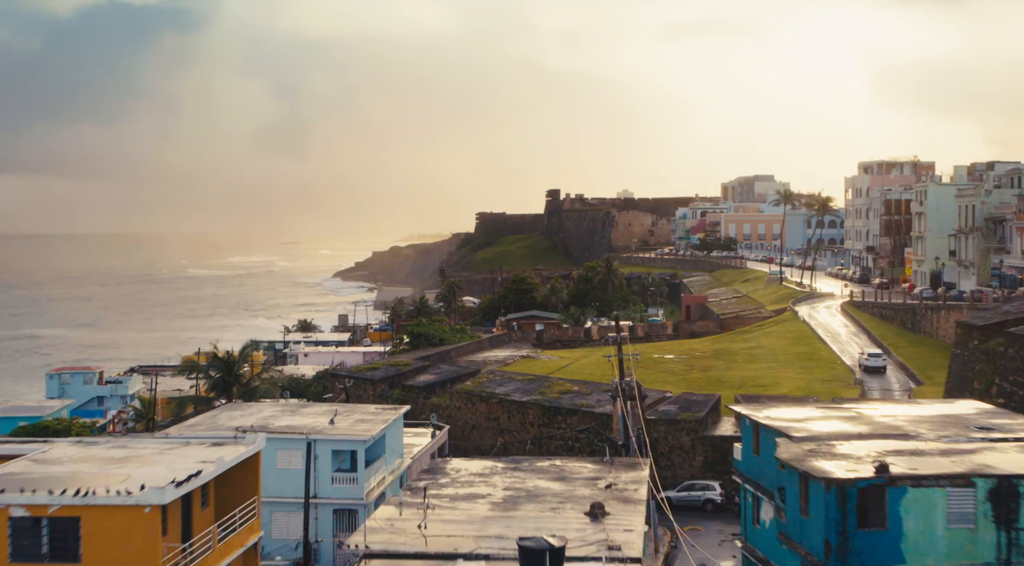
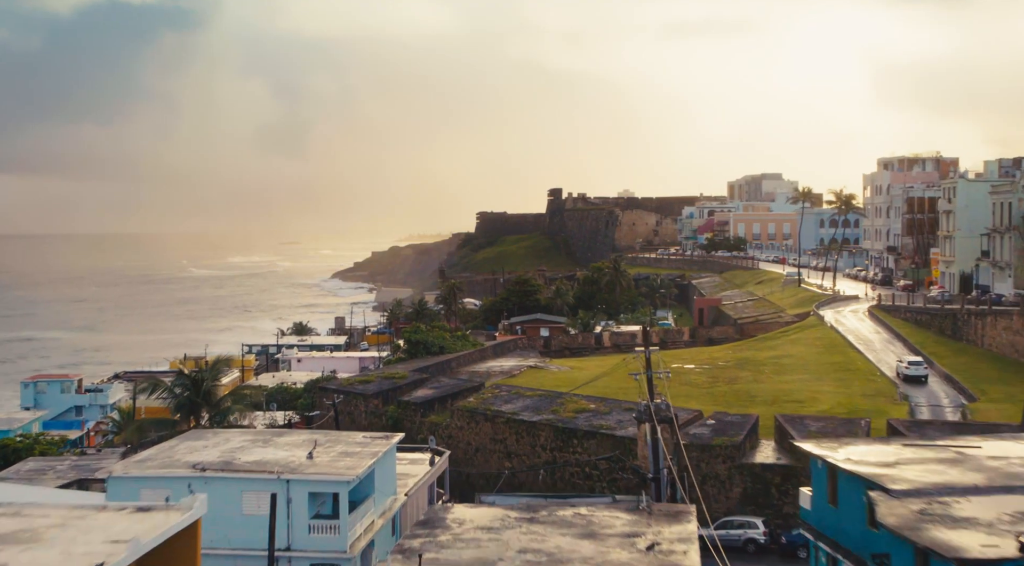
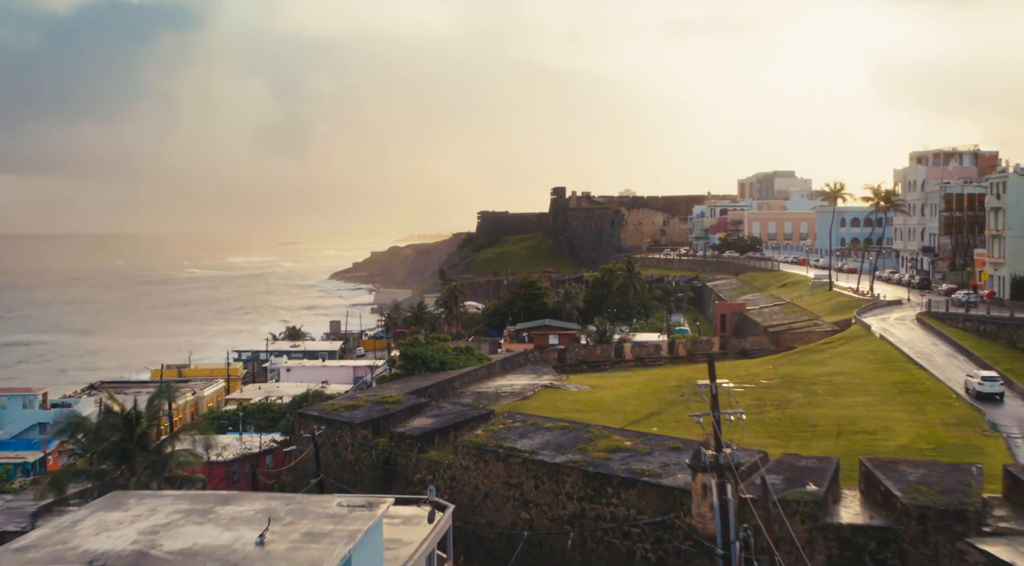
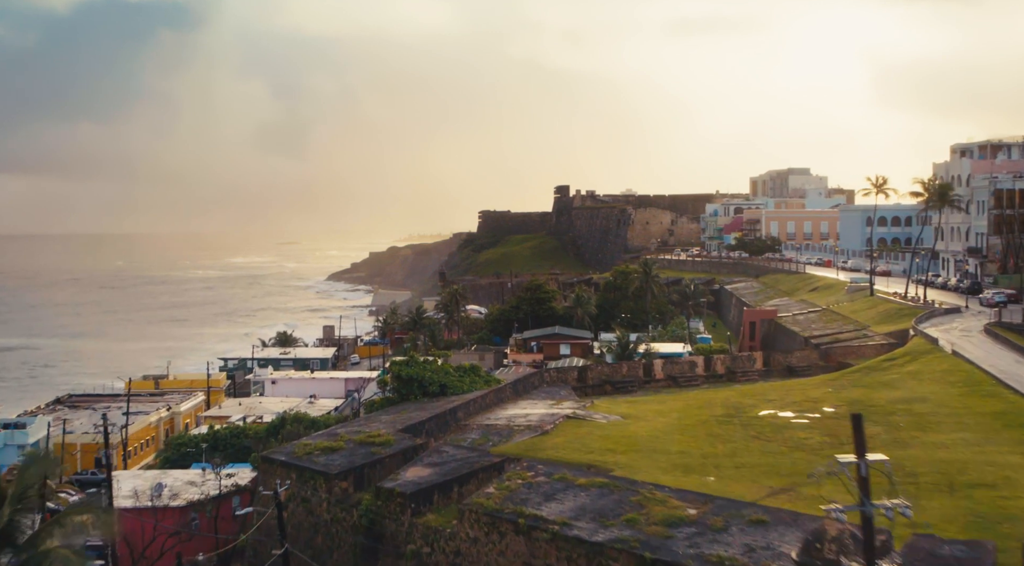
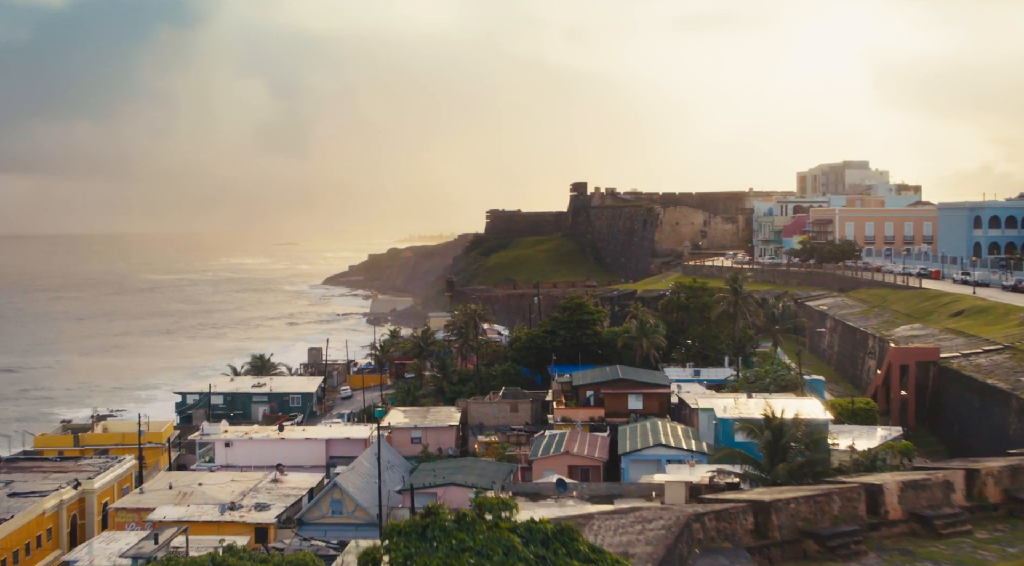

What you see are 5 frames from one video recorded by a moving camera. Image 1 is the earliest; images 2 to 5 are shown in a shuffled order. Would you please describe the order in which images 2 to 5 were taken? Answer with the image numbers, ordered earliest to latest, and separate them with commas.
2, 3, 4, 5
